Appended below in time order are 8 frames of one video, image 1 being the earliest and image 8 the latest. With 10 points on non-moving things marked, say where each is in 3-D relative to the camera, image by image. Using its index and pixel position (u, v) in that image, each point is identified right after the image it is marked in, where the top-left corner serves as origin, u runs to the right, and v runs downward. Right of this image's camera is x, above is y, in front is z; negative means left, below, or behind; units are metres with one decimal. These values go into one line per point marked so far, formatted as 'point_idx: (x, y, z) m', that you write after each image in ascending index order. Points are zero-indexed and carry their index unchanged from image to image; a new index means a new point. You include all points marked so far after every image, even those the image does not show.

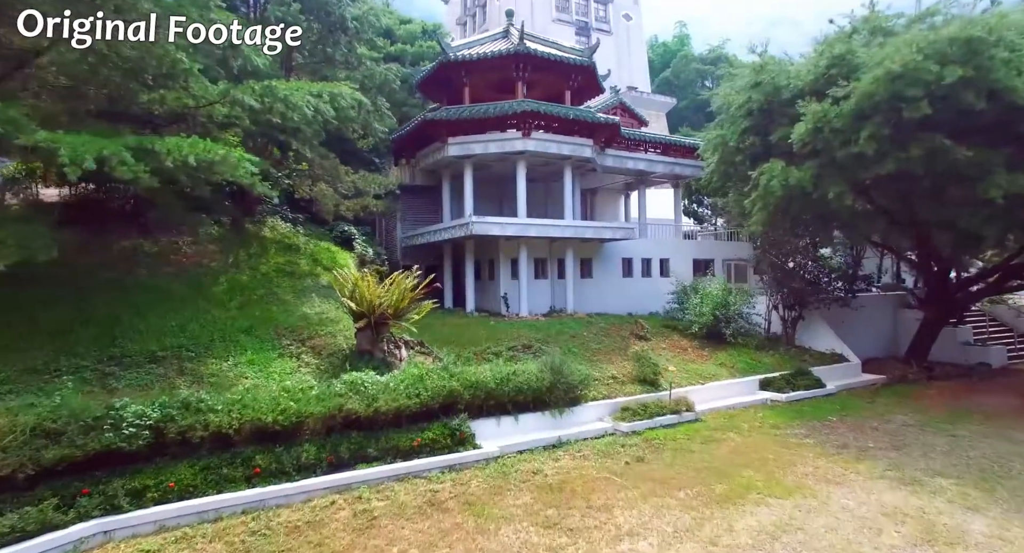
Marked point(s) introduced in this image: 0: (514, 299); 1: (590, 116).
0: (+0.1, -0.8, +19.0) m
1: (+2.3, +4.8, +17.5) m
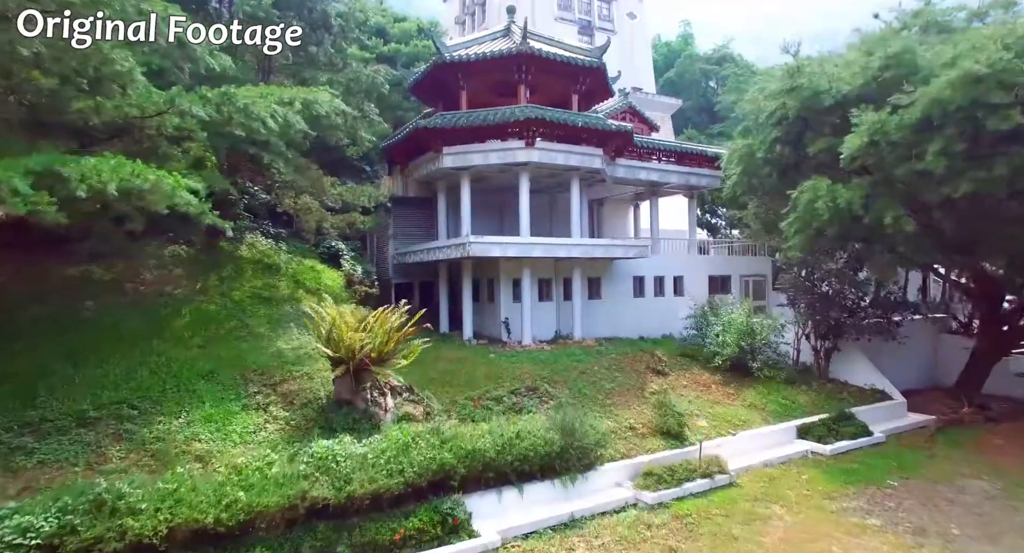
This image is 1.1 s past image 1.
0: (+0.1, -1.4, +17.3) m
1: (+2.4, +4.1, +15.8) m
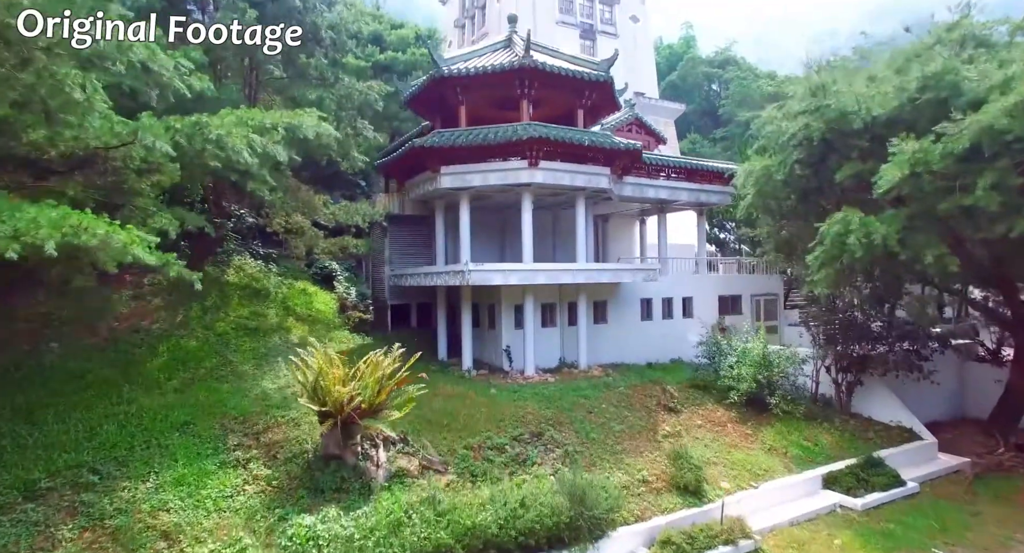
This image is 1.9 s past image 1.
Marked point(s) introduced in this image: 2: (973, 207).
0: (+0.2, -2.1, +16.4) m
1: (+2.4, +3.4, +14.9) m
2: (+7.0, +1.1, +8.8) m
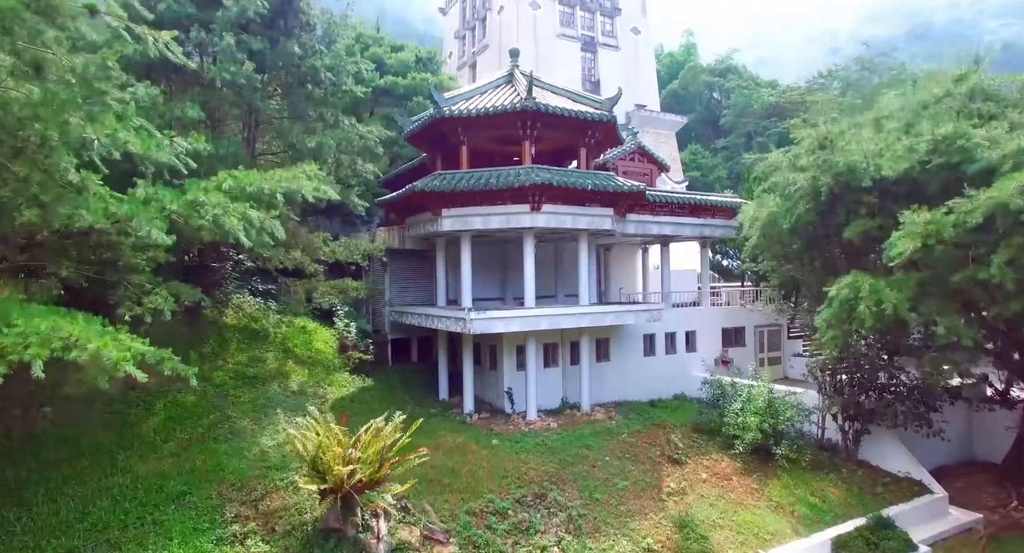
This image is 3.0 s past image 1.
0: (+0.2, -3.3, +16.2) m
1: (+2.5, +2.3, +14.7) m
2: (+7.0, -0.1, +8.6) m
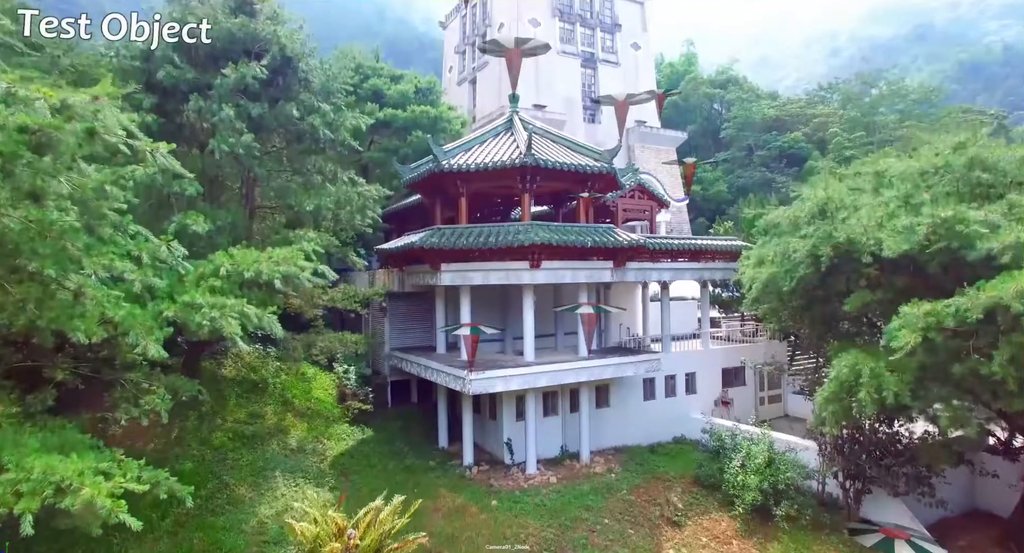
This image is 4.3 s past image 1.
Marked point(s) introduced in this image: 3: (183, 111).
0: (+0.2, -4.6, +16.2) m
1: (+2.5, +0.9, +14.6) m
2: (+7.0, -1.4, +8.6) m
3: (-7.1, +3.6, +12.6) m
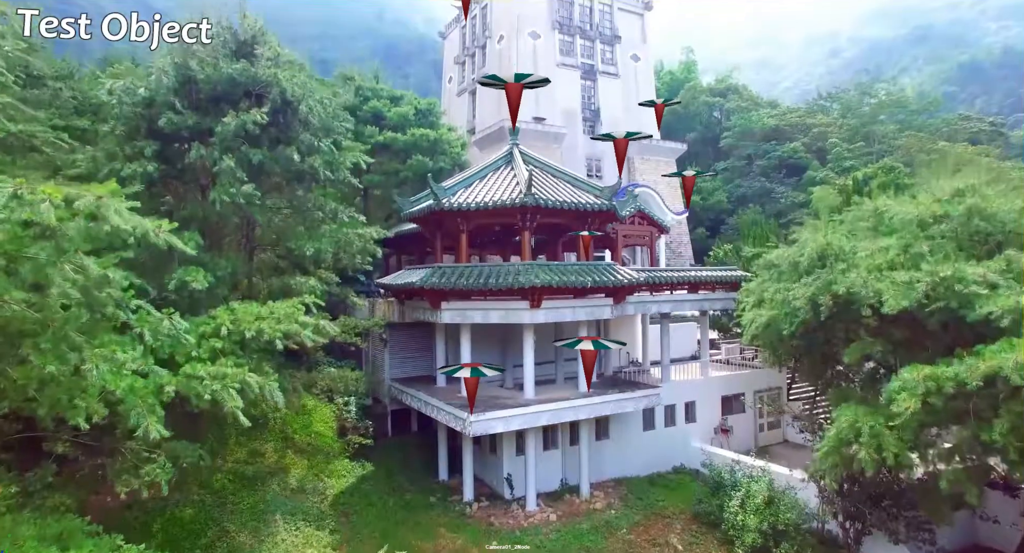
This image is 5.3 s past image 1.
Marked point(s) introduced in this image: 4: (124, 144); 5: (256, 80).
0: (+0.2, -5.6, +16.2) m
1: (+2.5, 0.0, +14.7) m
2: (+7.0, -2.4, +8.6) m
3: (-7.1, +2.6, +12.6) m
4: (-8.3, +2.8, +12.5) m
5: (-5.7, +4.3, +12.9) m
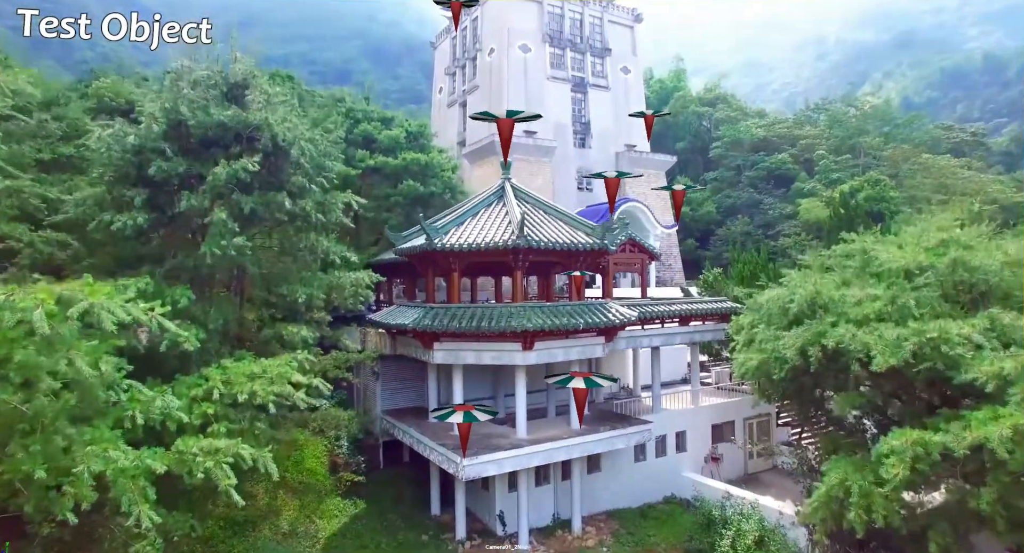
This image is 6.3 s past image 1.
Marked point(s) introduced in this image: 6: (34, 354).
0: (0.0, -6.6, +16.2) m
1: (+2.3, -1.1, +14.7) m
2: (+6.9, -3.4, +8.8) m
3: (-7.2, +1.6, +12.5) m
4: (-8.5, +1.8, +12.4) m
5: (-5.8, +3.3, +12.8) m
6: (-5.4, -0.9, +6.6) m
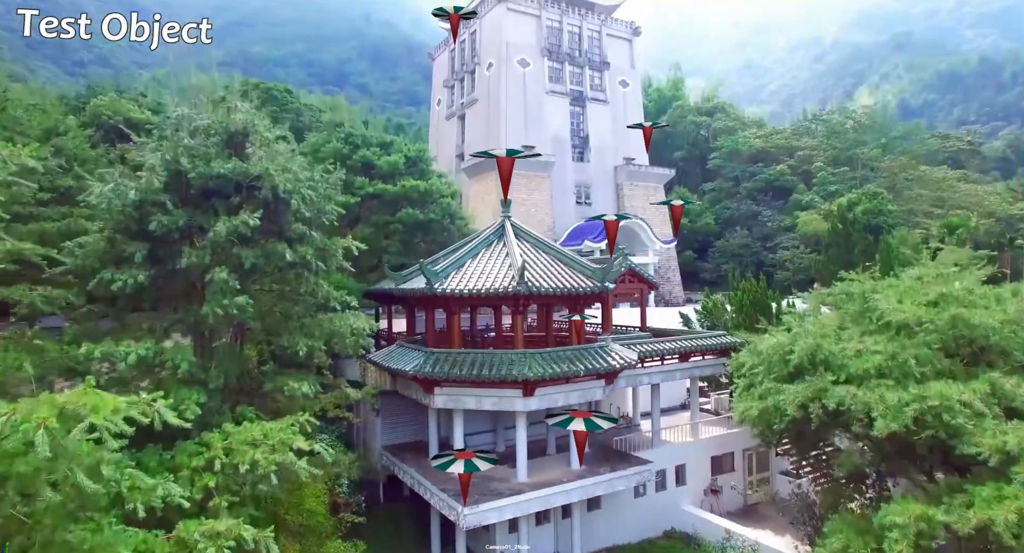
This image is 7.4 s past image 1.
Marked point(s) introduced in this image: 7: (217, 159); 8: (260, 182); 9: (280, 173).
0: (0.0, -7.8, +16.2) m
1: (+2.3, -2.2, +14.7) m
2: (+6.9, -4.5, +8.8) m
3: (-7.2, +0.4, +12.5) m
4: (-8.4, +0.6, +12.3) m
5: (-5.8, +2.2, +12.8) m
6: (-5.4, -2.1, +6.6) m
7: (-6.4, +2.5, +12.6) m
8: (-5.5, +2.0, +12.7) m
9: (-5.1, +2.3, +13.0) m
